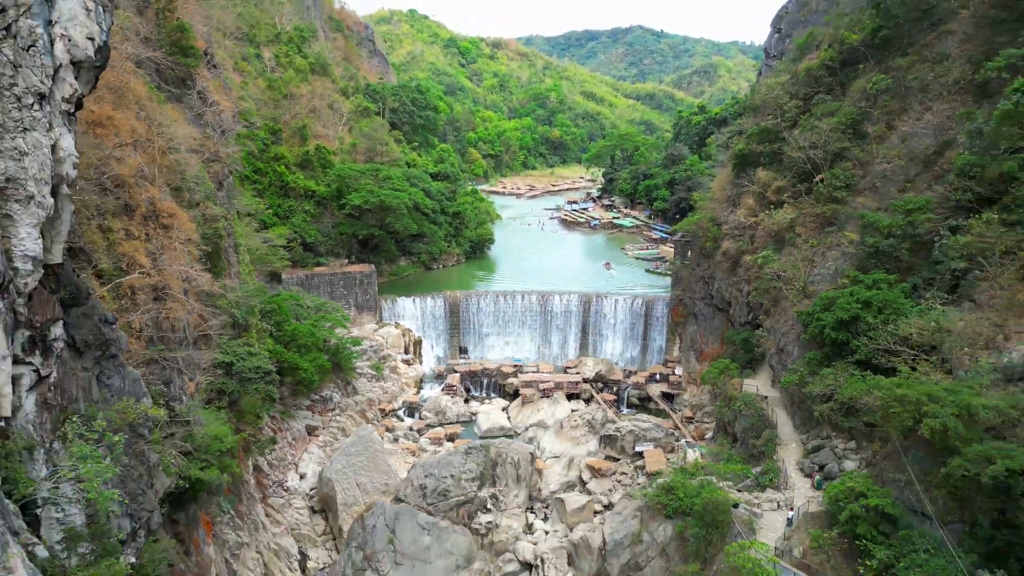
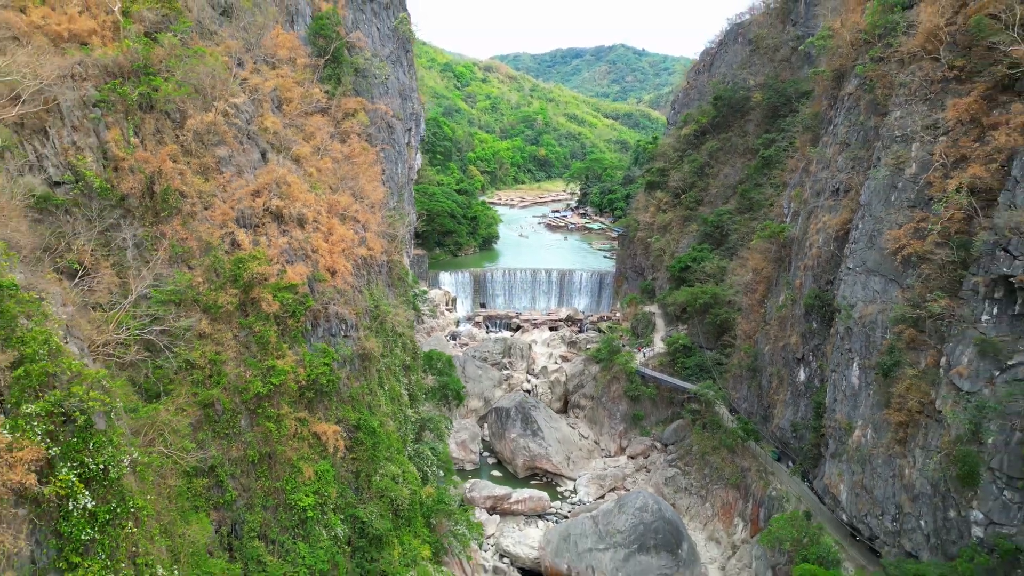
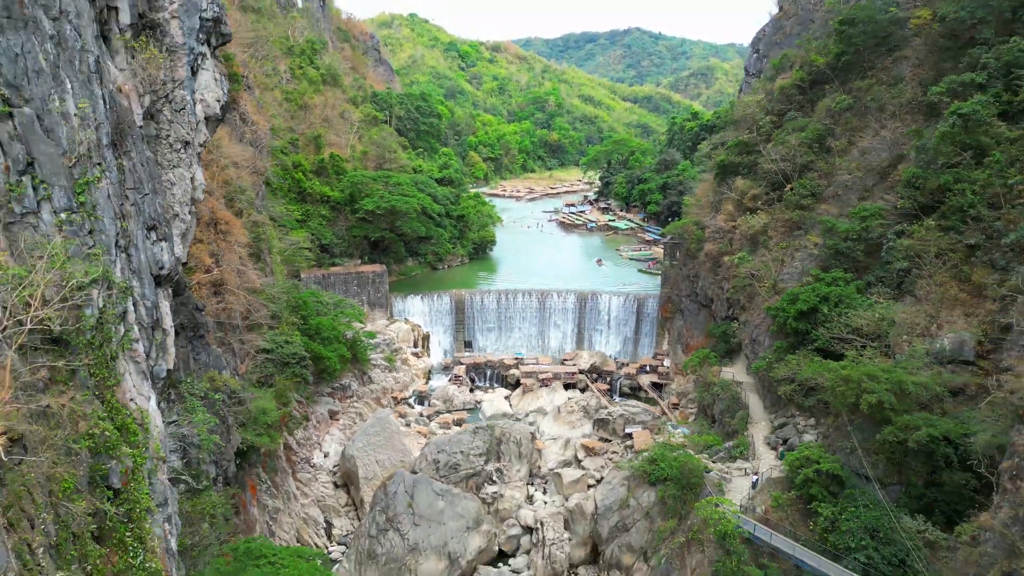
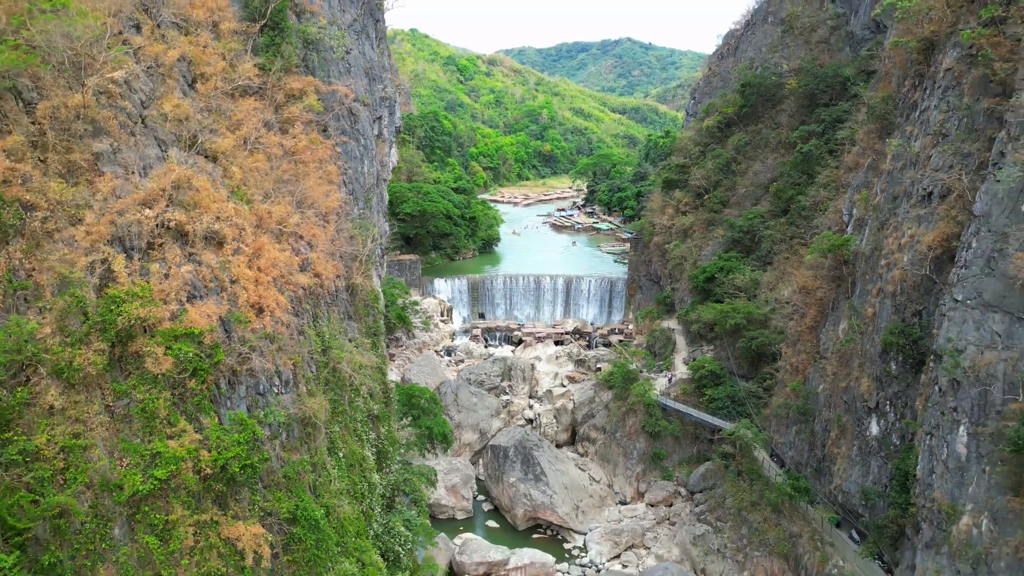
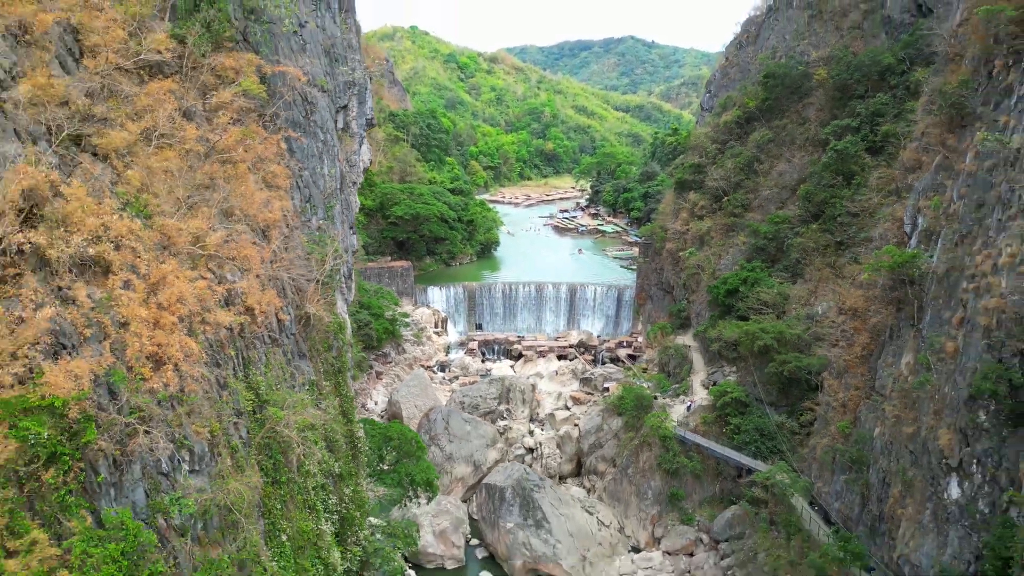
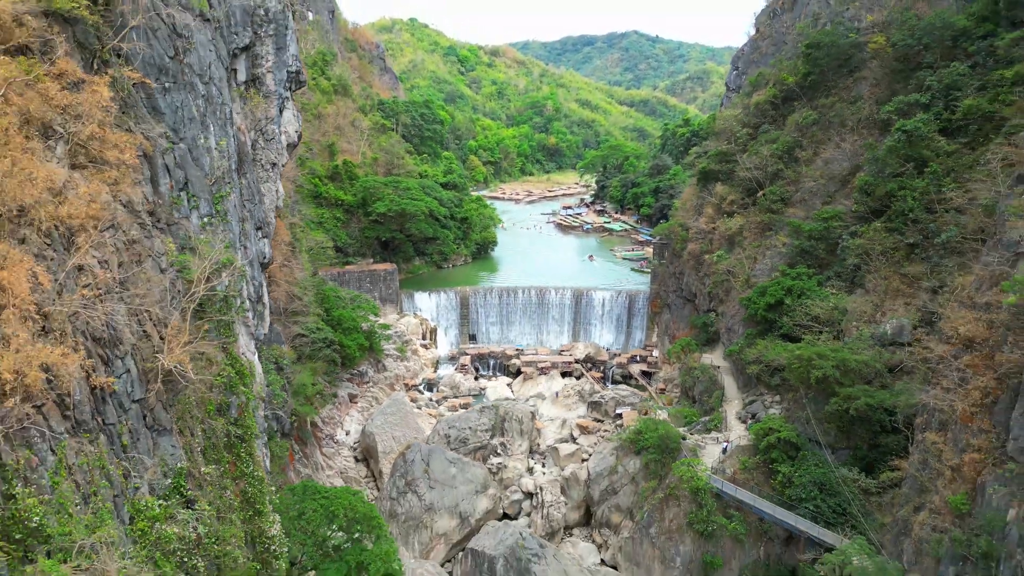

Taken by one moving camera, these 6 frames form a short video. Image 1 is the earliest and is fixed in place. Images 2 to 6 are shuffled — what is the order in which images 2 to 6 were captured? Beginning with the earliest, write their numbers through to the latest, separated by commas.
3, 6, 5, 4, 2
